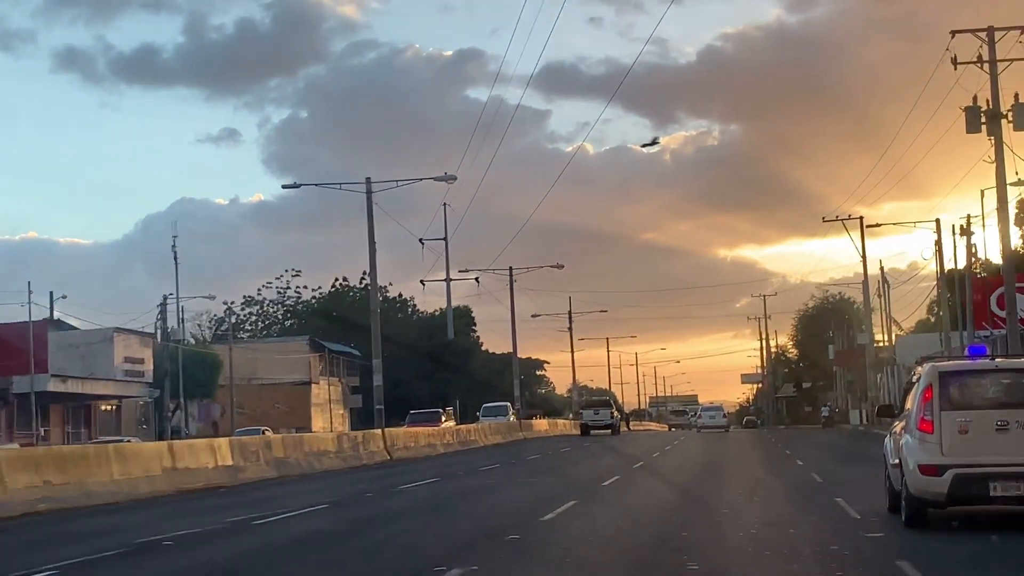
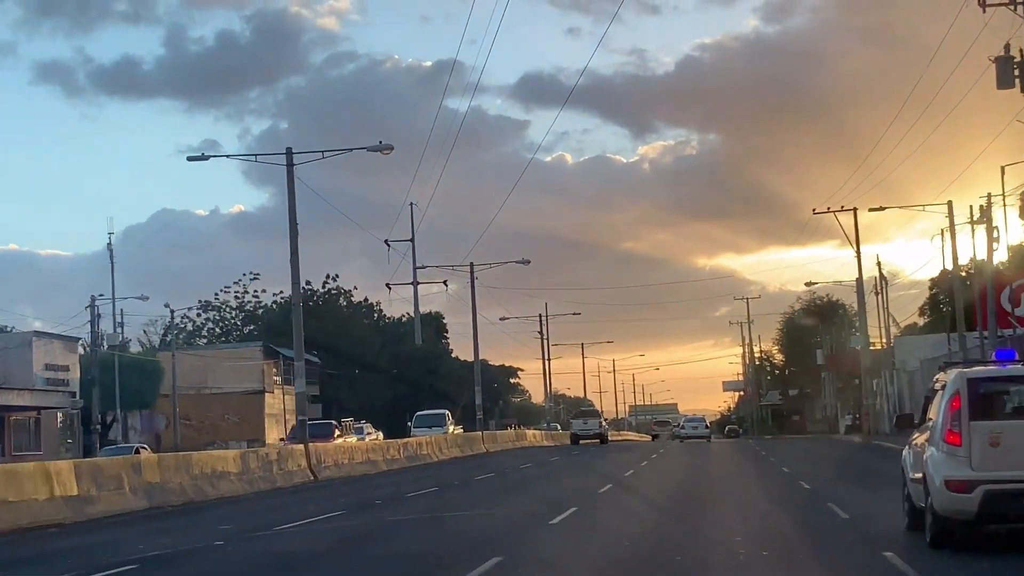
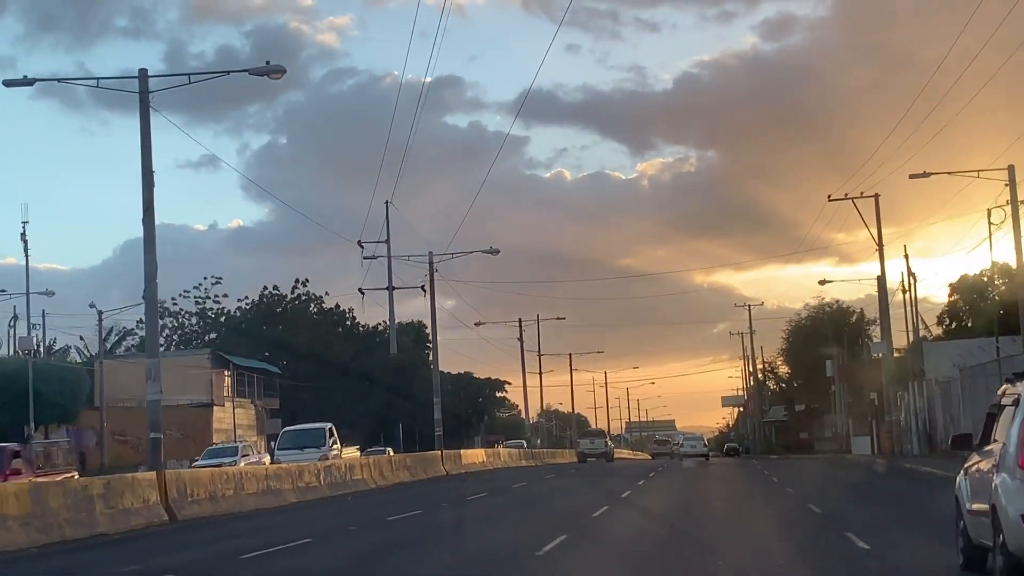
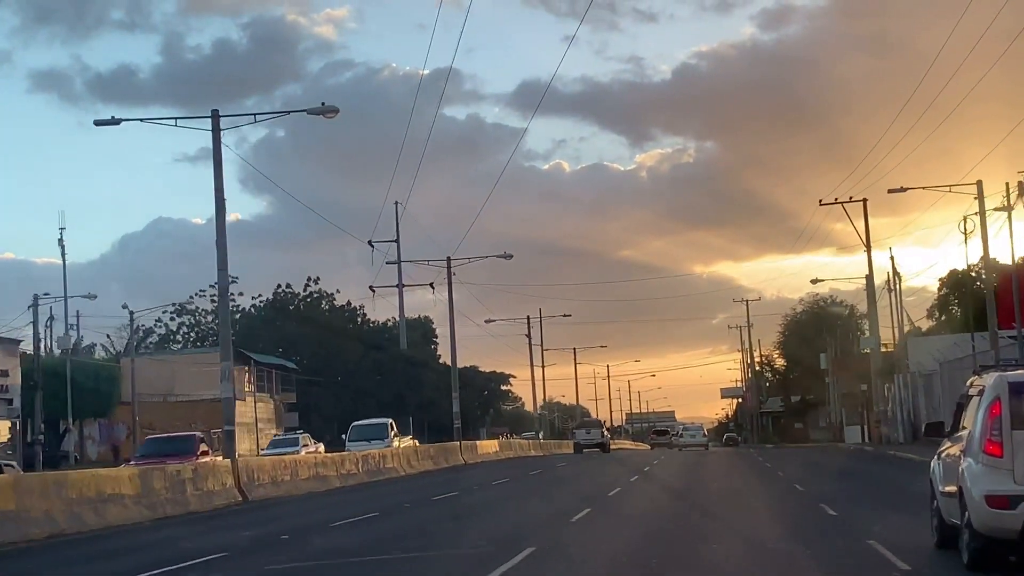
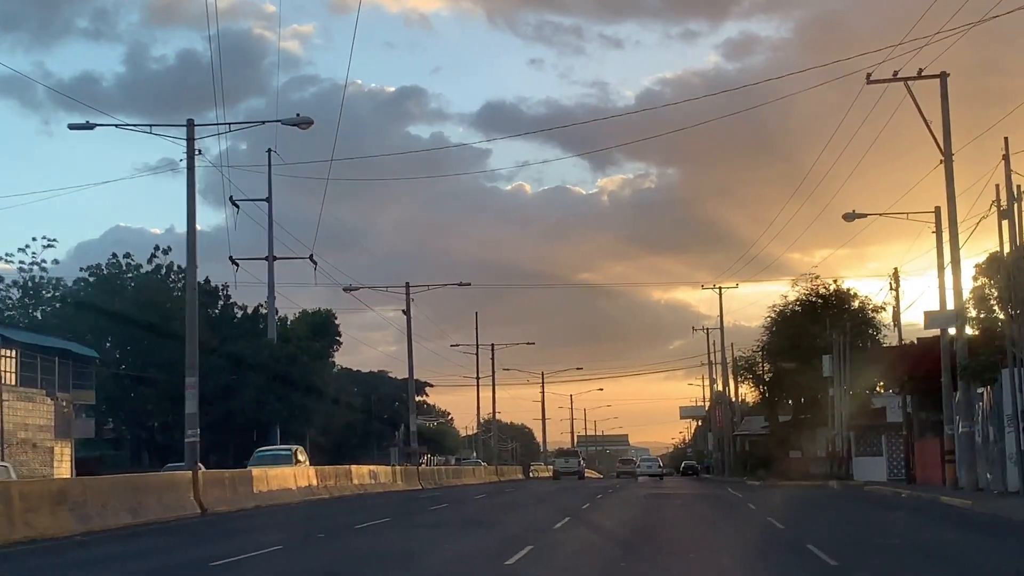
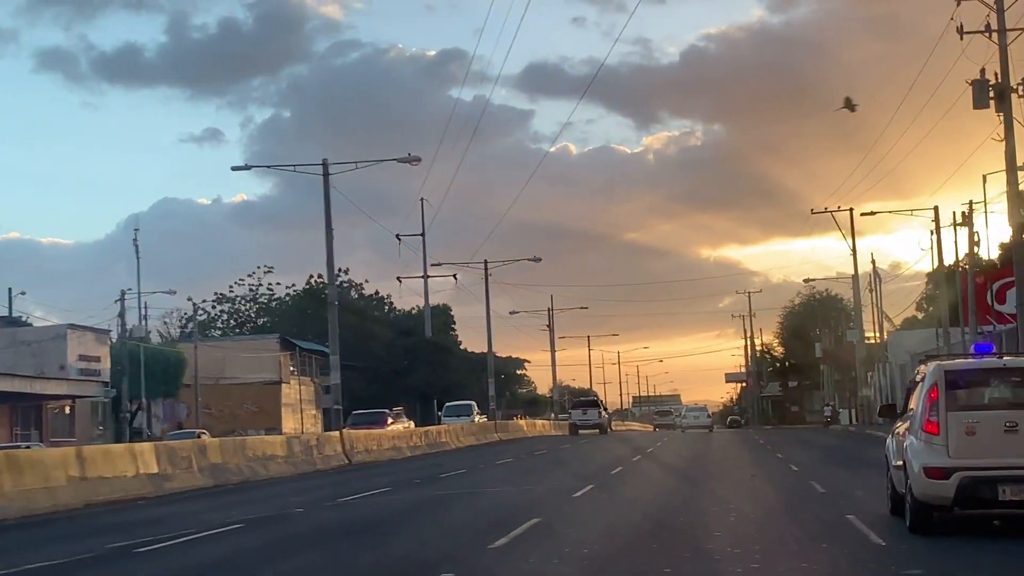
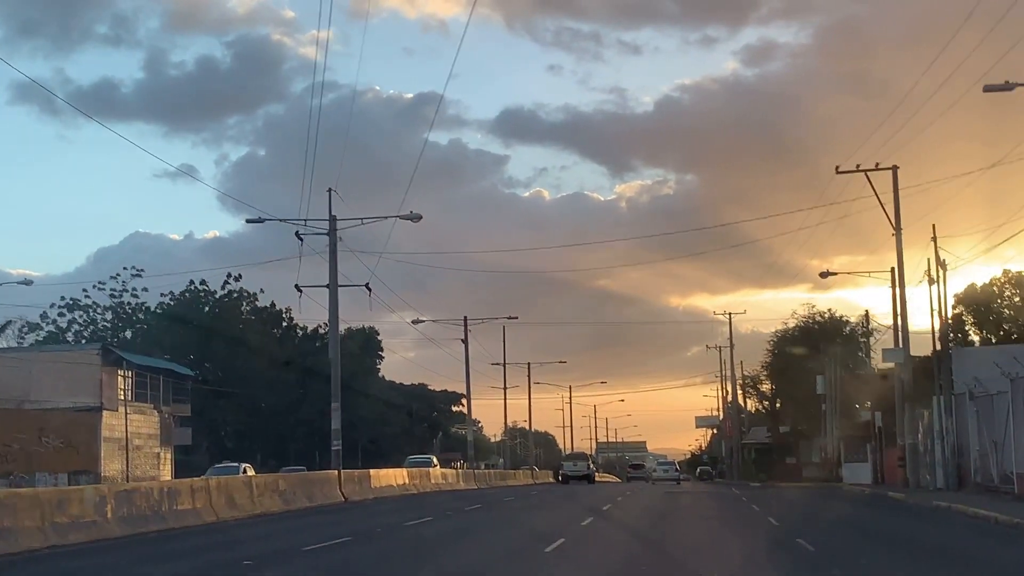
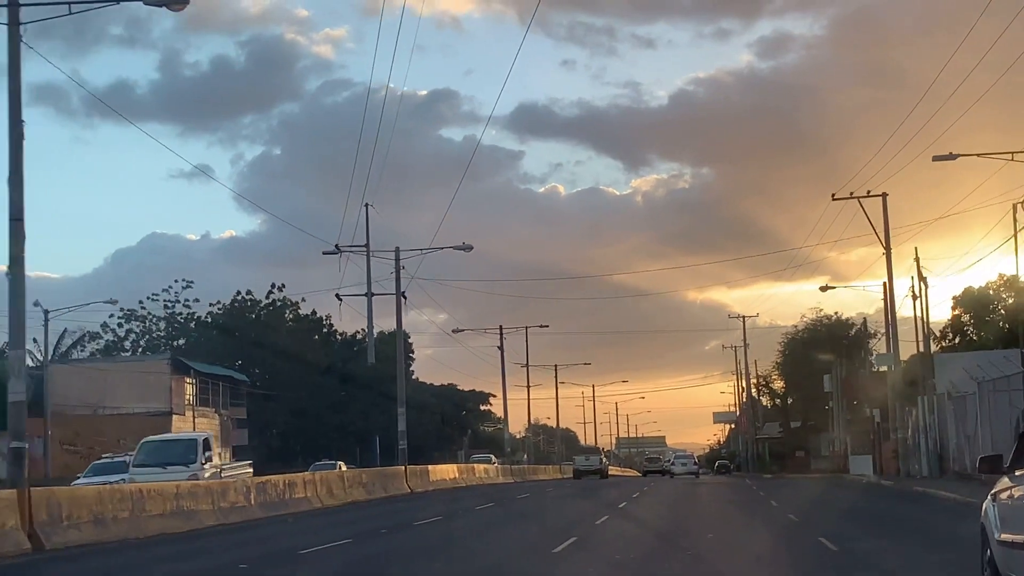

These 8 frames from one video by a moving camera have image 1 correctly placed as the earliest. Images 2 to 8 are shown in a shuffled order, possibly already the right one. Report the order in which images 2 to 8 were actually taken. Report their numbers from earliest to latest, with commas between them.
6, 2, 4, 3, 8, 7, 5
